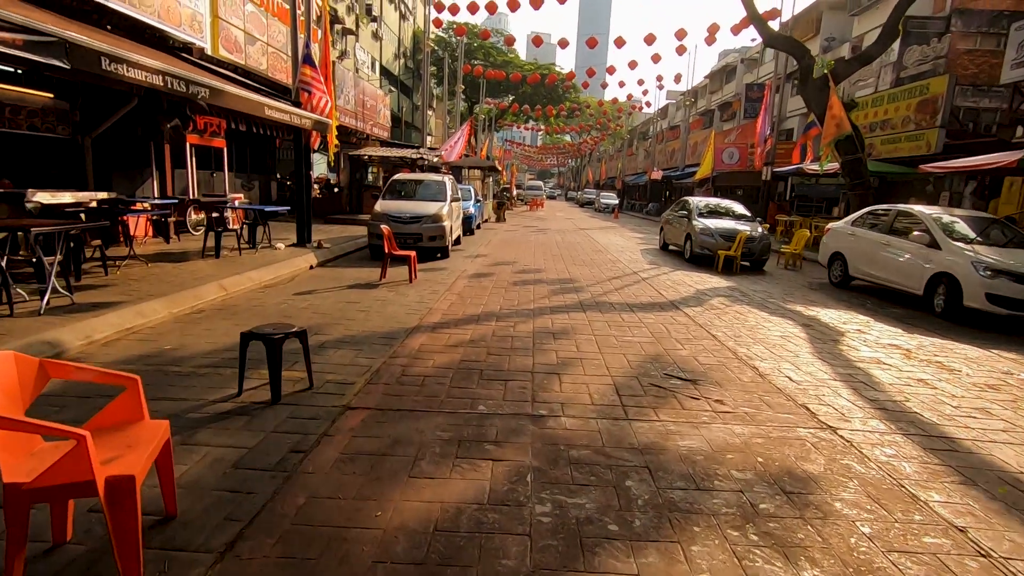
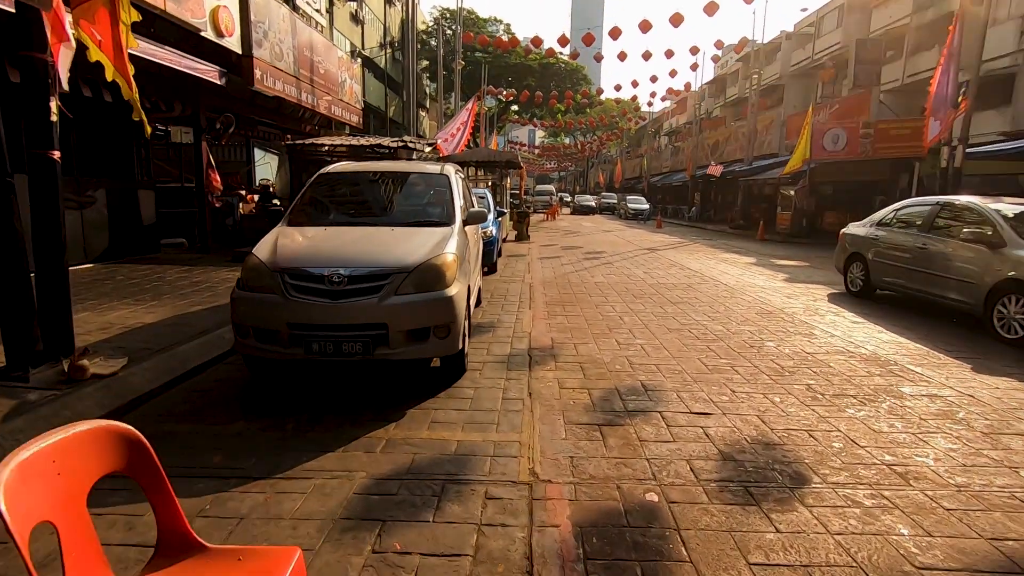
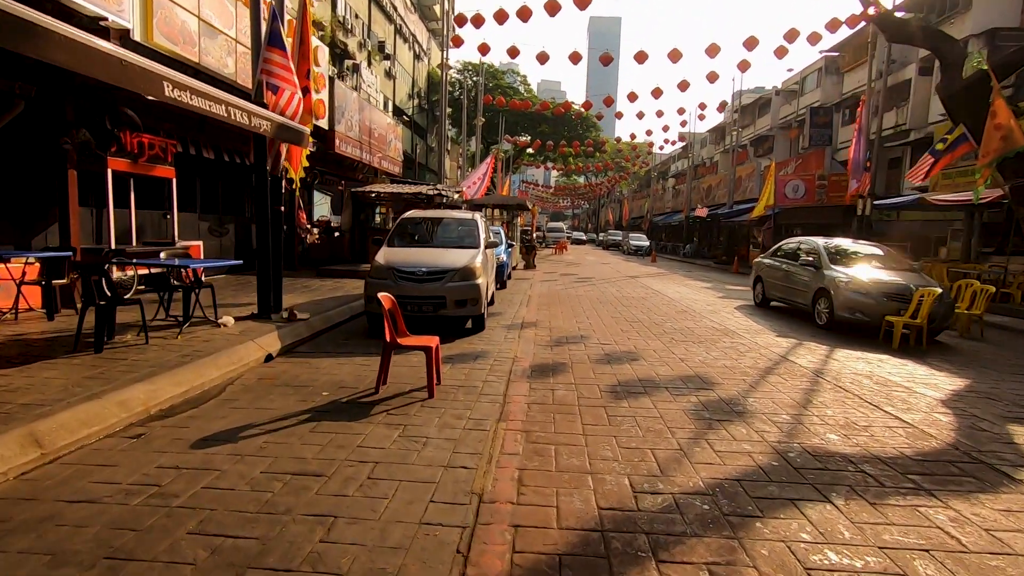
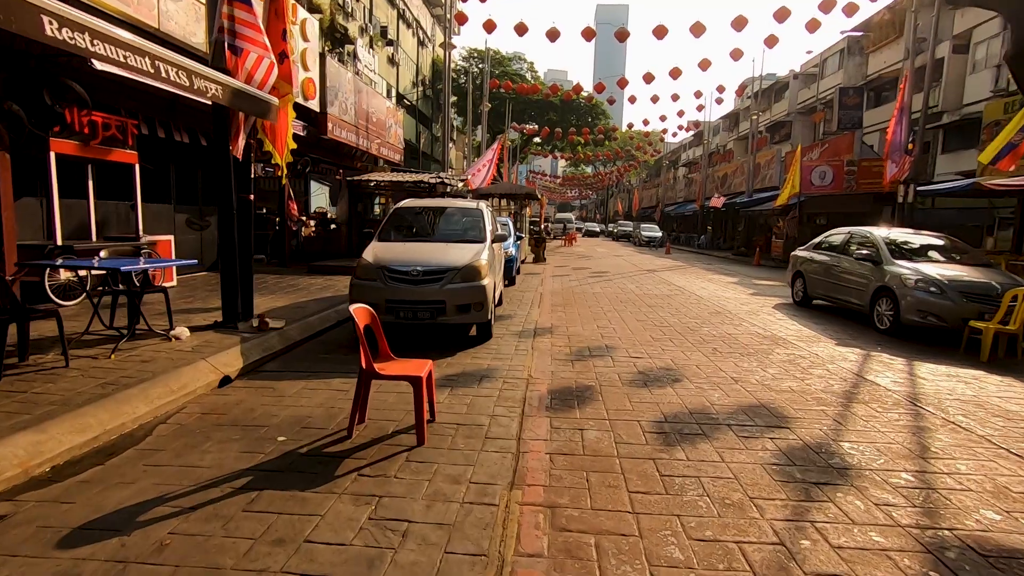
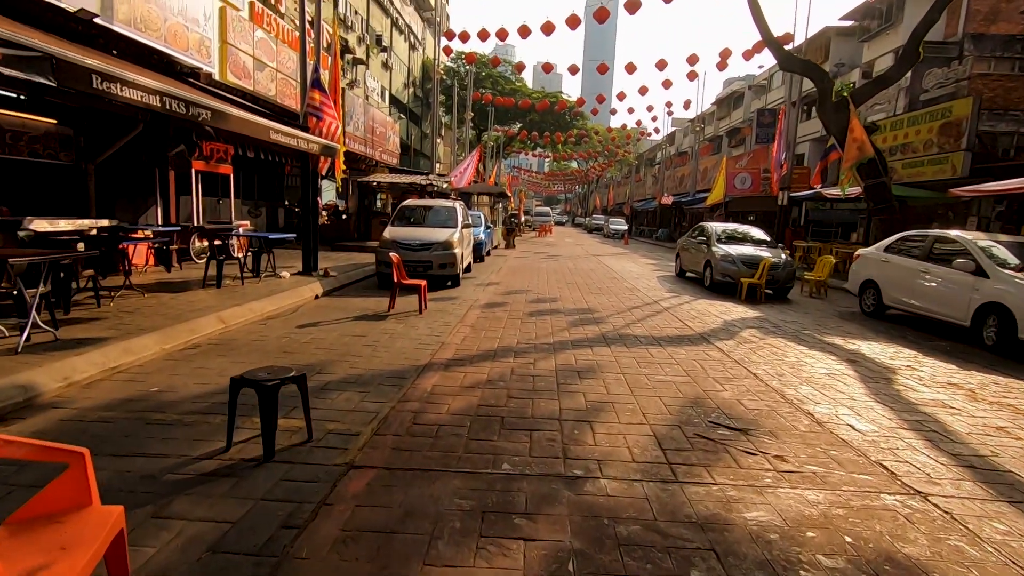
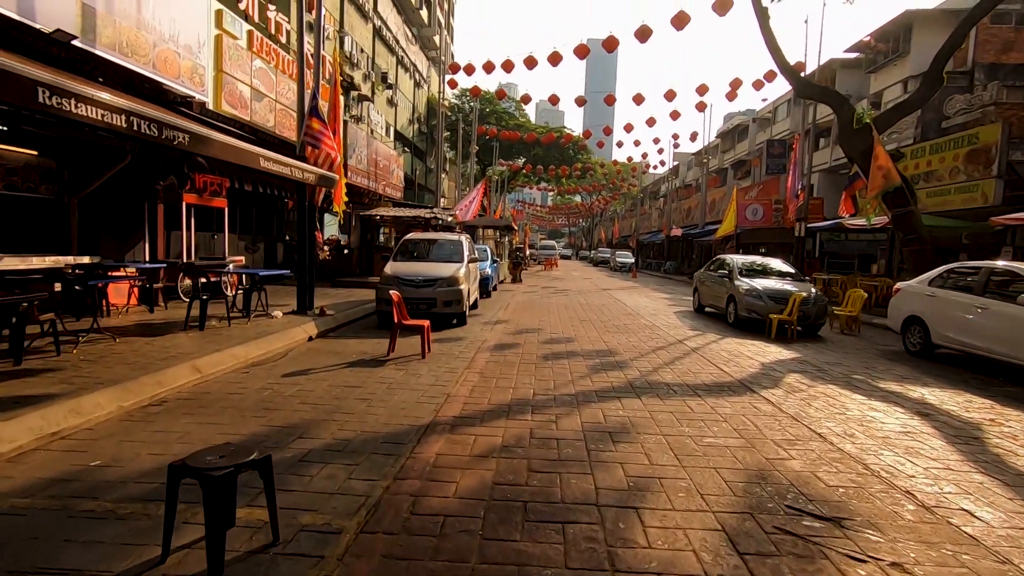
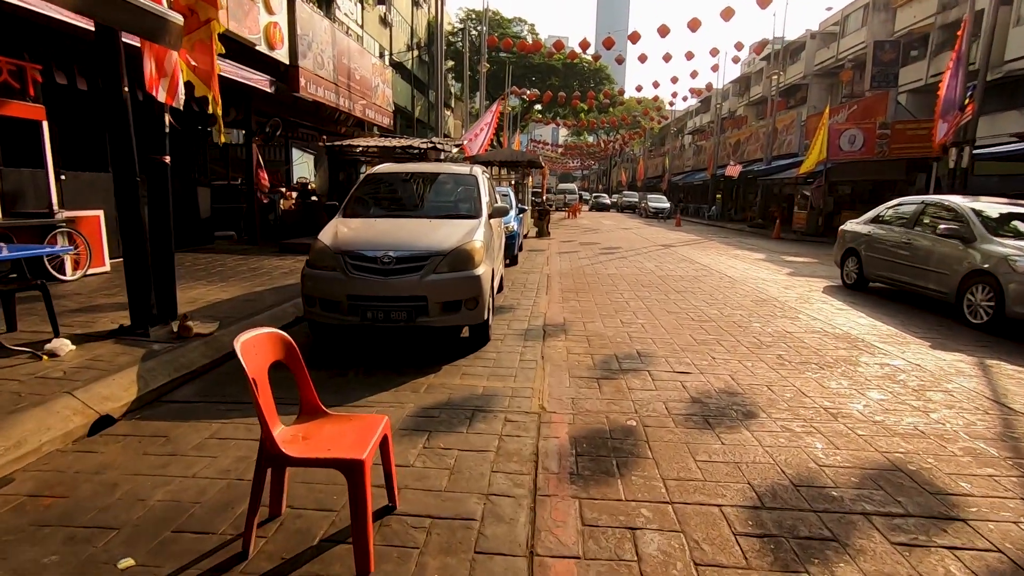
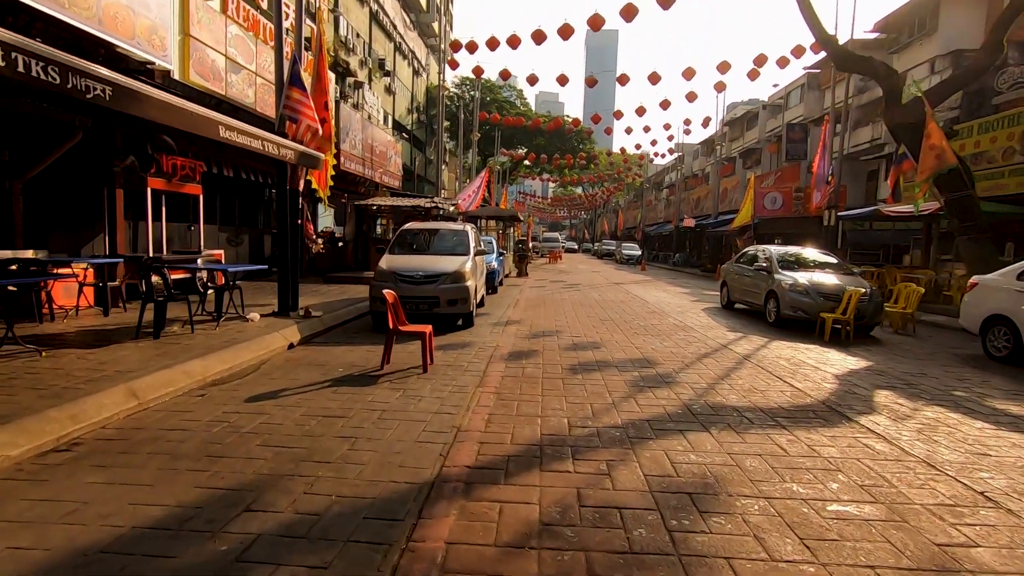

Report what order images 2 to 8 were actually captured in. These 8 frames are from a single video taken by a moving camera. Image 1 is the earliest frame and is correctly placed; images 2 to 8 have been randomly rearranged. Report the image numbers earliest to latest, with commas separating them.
5, 6, 8, 3, 4, 7, 2
